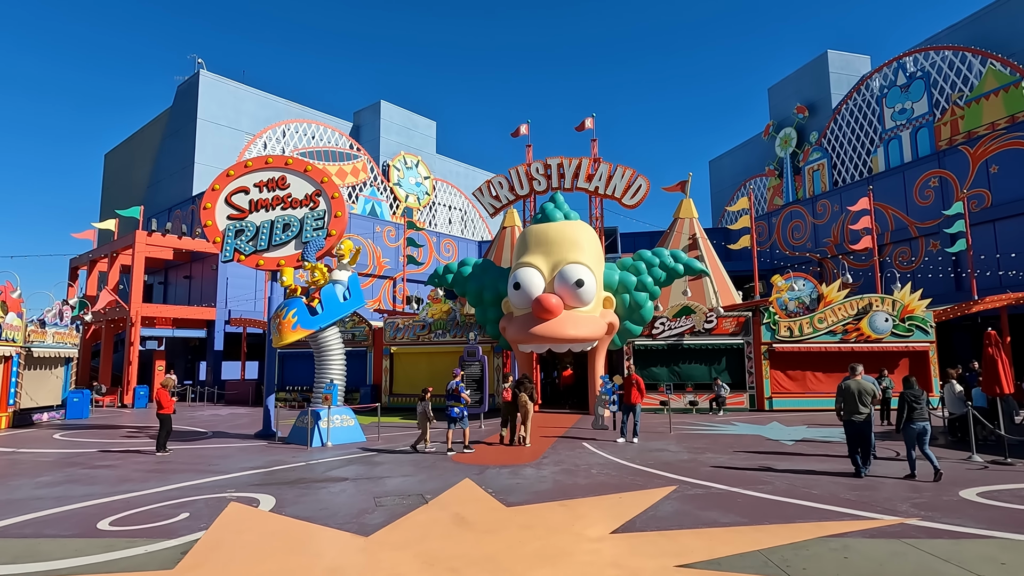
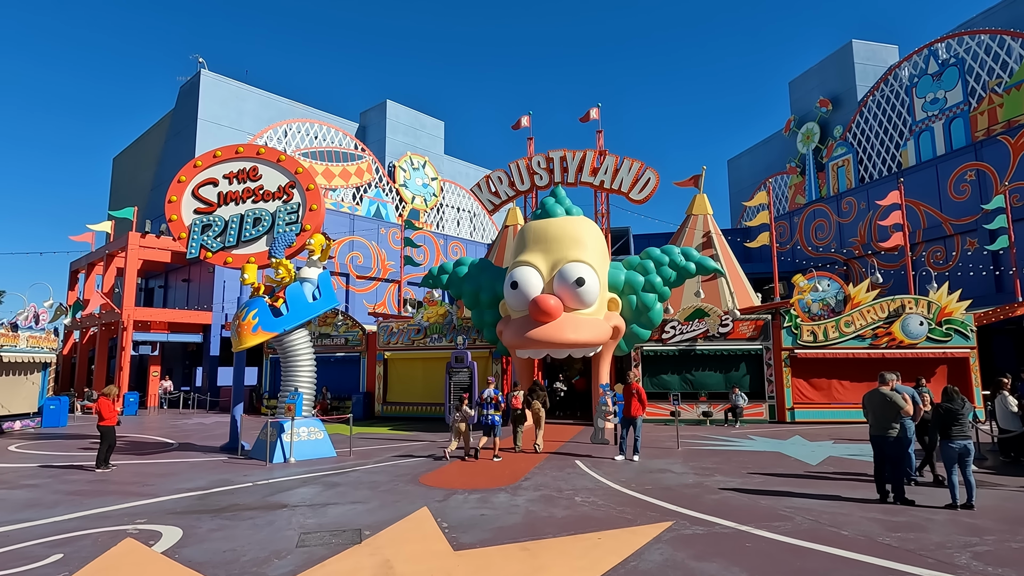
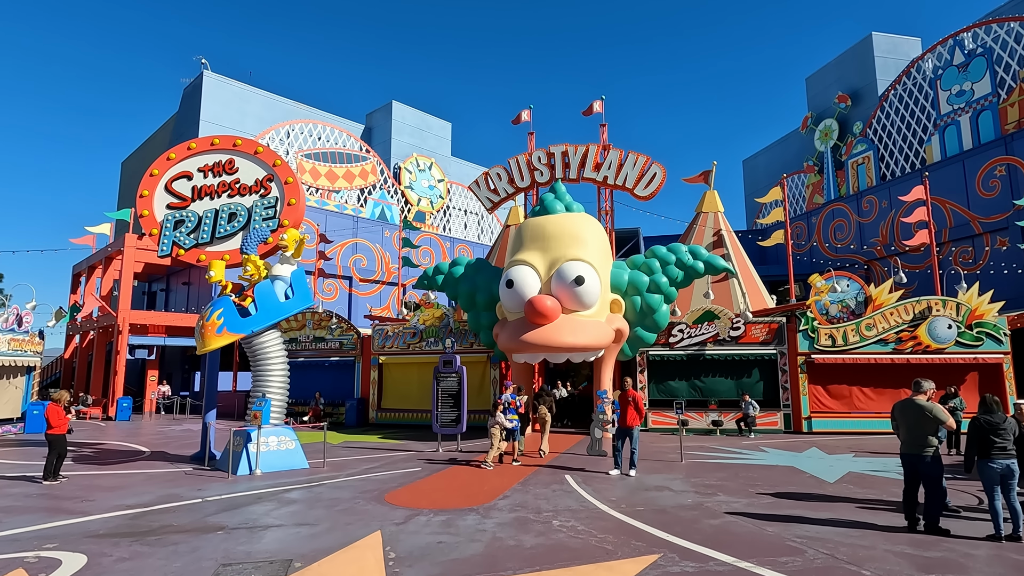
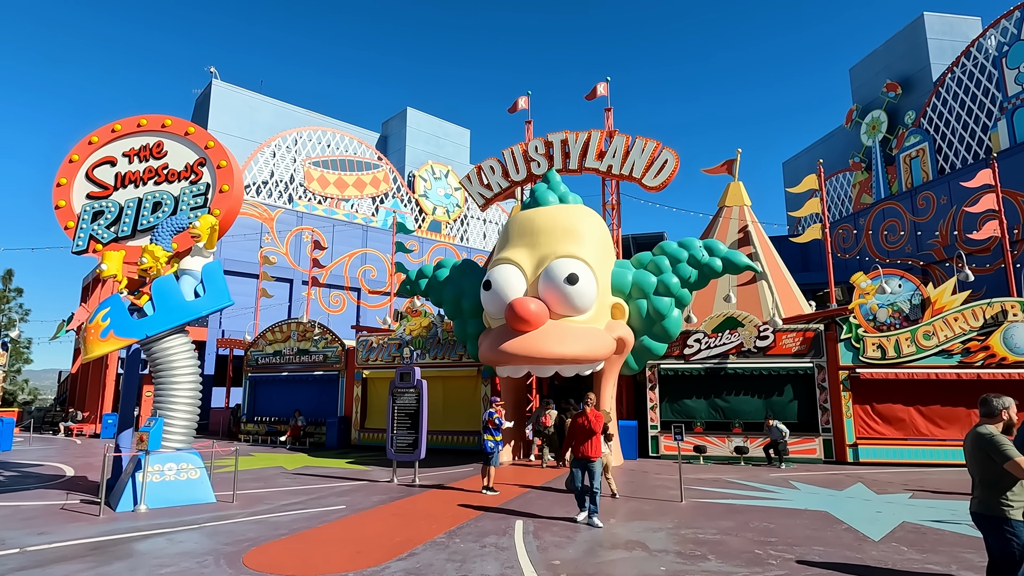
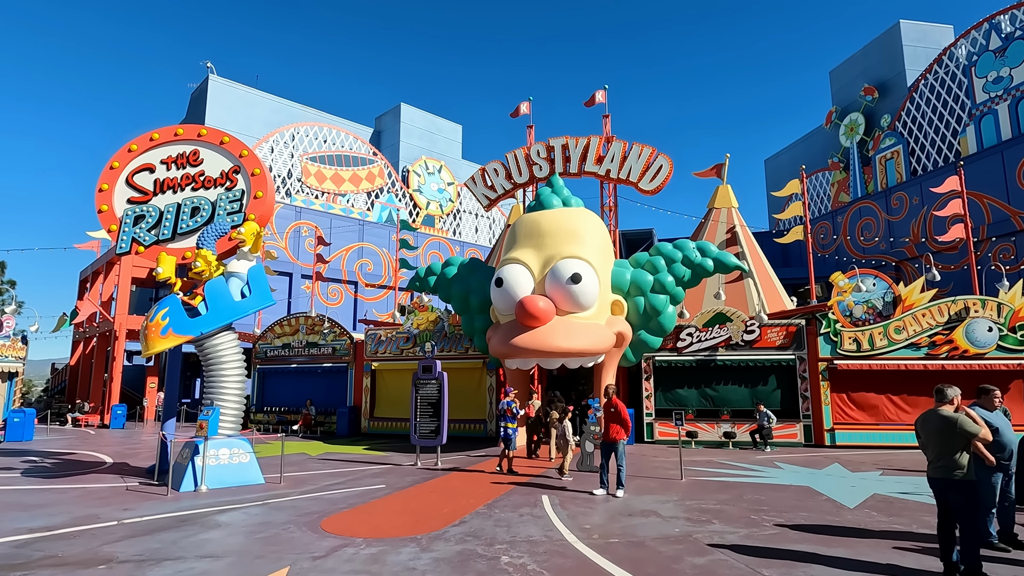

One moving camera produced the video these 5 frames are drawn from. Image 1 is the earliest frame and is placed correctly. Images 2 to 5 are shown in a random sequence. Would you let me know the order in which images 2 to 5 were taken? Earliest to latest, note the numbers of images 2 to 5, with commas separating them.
2, 3, 5, 4
